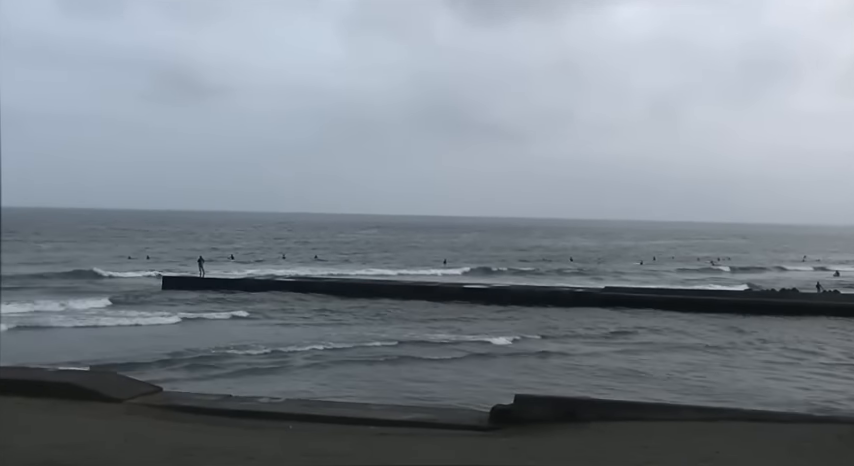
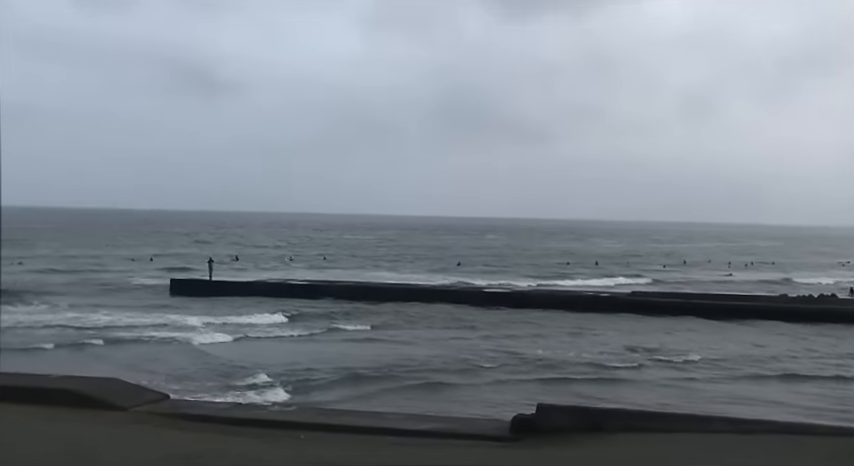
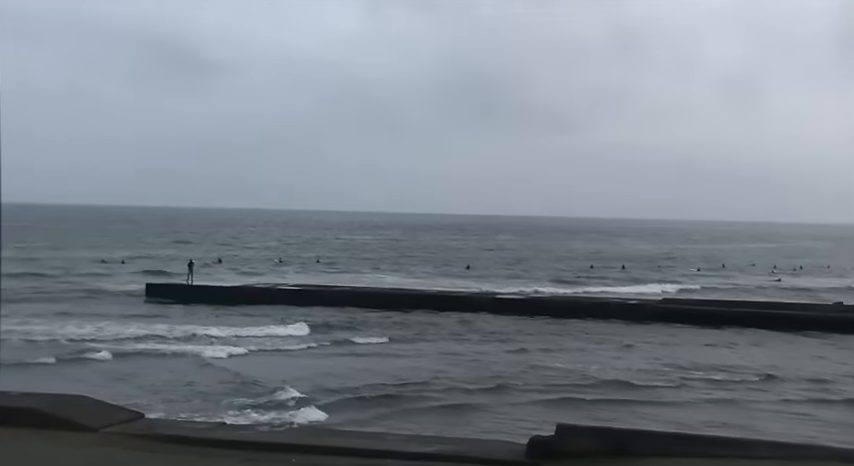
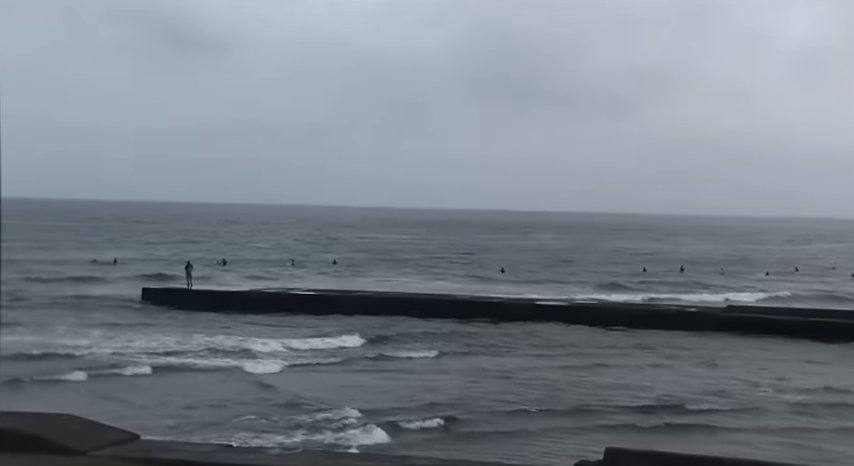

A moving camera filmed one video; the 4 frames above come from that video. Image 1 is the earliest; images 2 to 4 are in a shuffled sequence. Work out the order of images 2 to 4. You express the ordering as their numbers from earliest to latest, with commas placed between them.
2, 3, 4
